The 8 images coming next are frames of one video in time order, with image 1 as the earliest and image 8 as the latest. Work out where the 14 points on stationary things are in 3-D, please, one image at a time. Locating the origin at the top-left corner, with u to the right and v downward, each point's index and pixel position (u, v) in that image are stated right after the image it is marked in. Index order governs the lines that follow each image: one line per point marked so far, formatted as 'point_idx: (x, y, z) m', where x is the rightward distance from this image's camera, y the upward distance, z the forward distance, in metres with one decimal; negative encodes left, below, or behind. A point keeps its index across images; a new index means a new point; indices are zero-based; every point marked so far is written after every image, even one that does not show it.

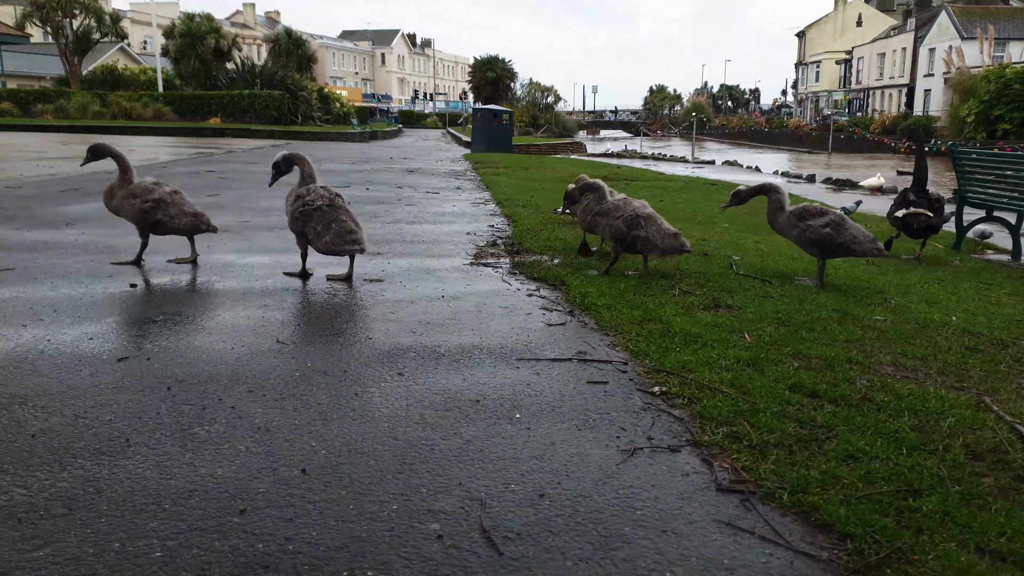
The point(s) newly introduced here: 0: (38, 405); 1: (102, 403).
0: (-2.2, -0.5, +3.6) m
1: (-1.9, -0.5, +3.7) m
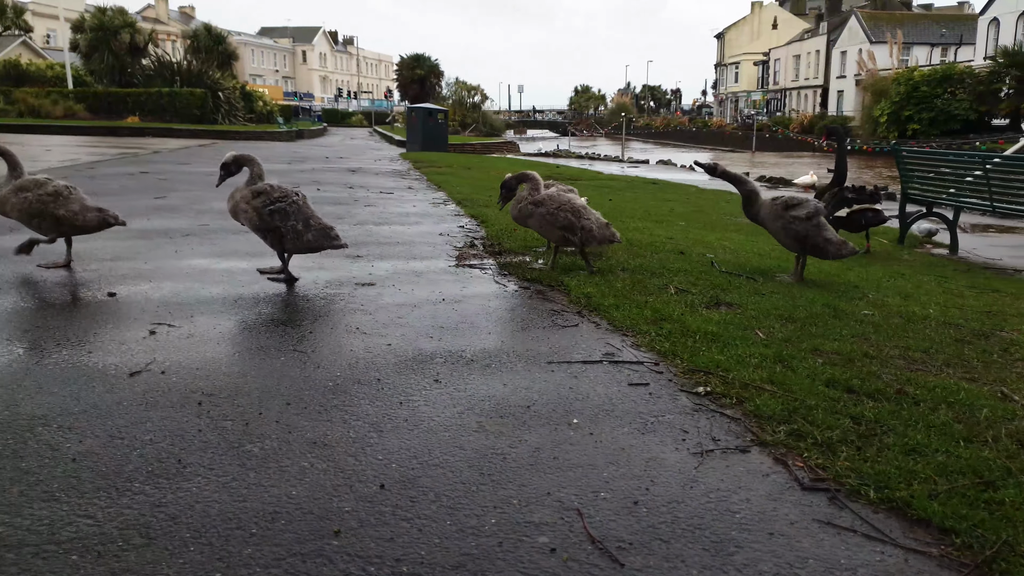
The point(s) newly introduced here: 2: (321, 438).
0: (-1.9, -0.6, +3.4) m
1: (-1.7, -0.6, +3.5) m
2: (-0.8, -0.6, +3.3) m
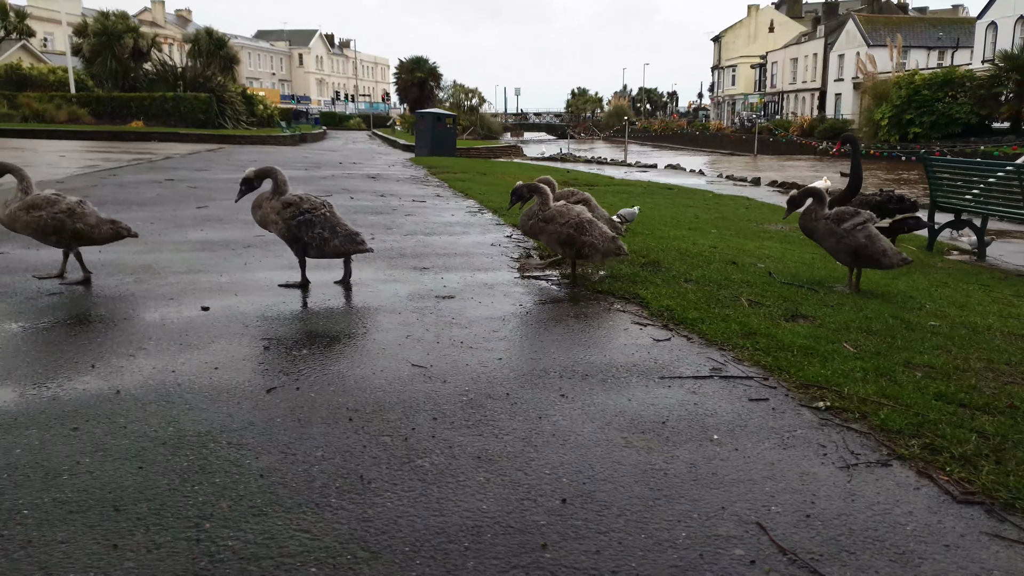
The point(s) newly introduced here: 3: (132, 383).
0: (-1.3, -0.7, +3.5) m
1: (-1.0, -0.7, +3.6) m
2: (-0.1, -0.7, +3.5) m
3: (-2.1, -0.5, +4.4) m
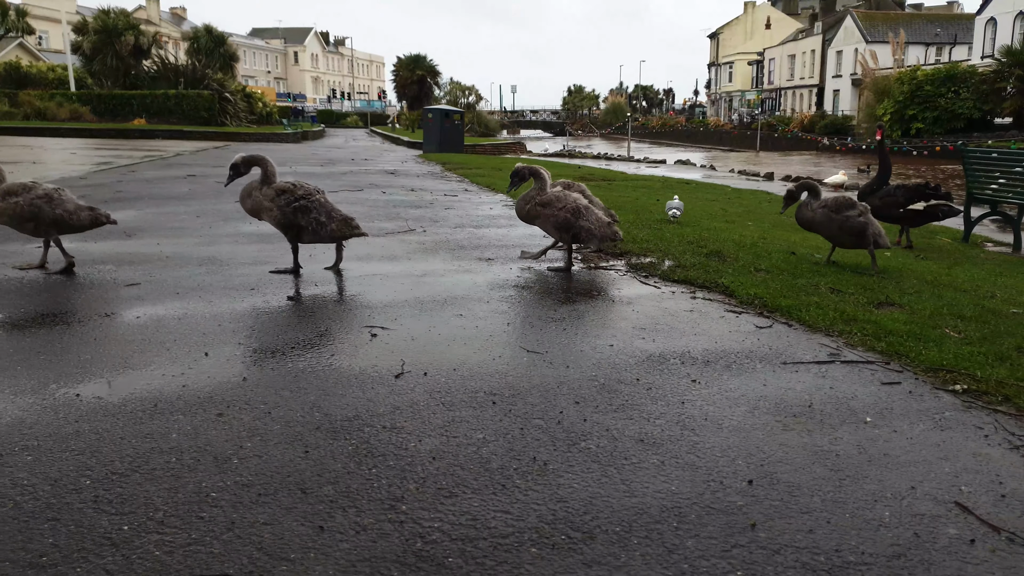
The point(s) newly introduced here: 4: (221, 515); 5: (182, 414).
0: (-0.5, -0.6, +3.5) m
1: (-0.3, -0.6, +3.6) m
2: (+0.6, -0.6, +3.4) m
3: (-1.4, -0.5, +4.4) m
4: (-1.0, -0.8, +2.7) m
5: (-1.5, -0.6, +3.6) m
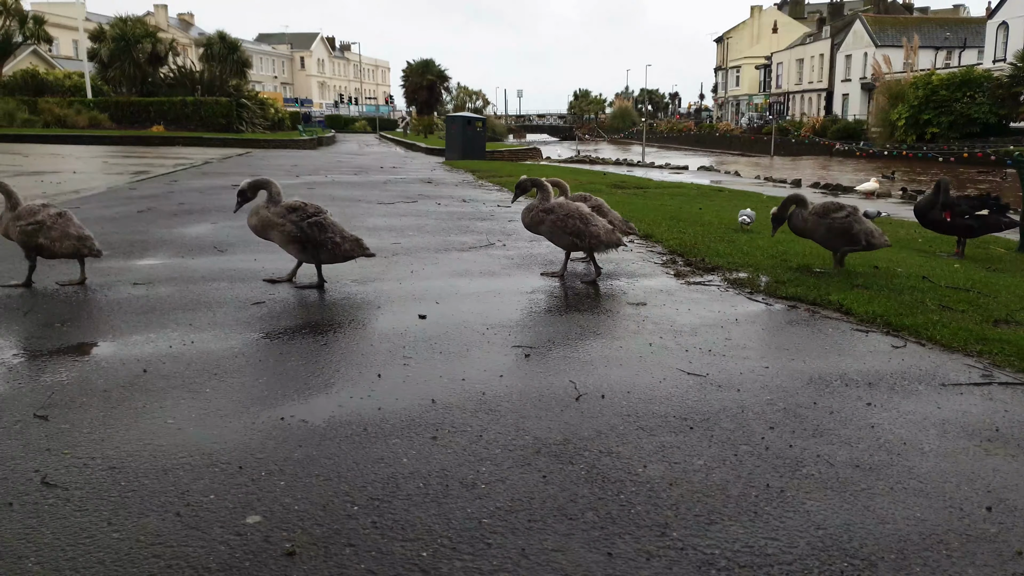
0: (+0.4, -0.8, +3.6) m
1: (+0.7, -0.7, +3.7) m
2: (+1.6, -0.8, +3.6) m
3: (-0.5, -0.6, +4.5) m
4: (0.0, -0.9, +2.8) m
5: (-0.5, -0.7, +3.8) m
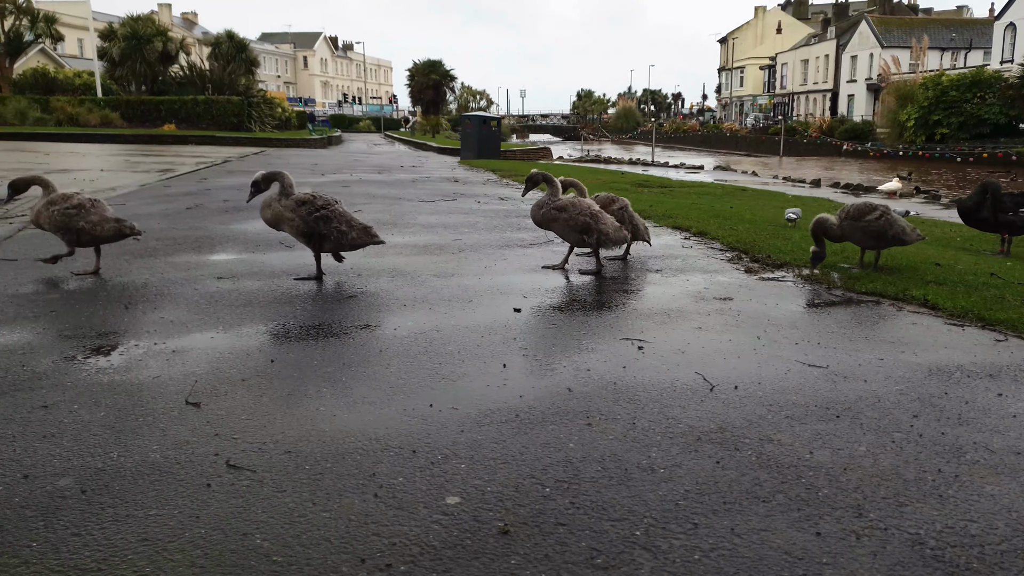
0: (+1.2, -0.7, +3.7) m
1: (+1.5, -0.7, +3.8) m
2: (+2.3, -0.7, +3.6) m
3: (+0.3, -0.5, +4.6) m
4: (+0.7, -0.9, +2.9) m
5: (+0.2, -0.7, +3.9) m
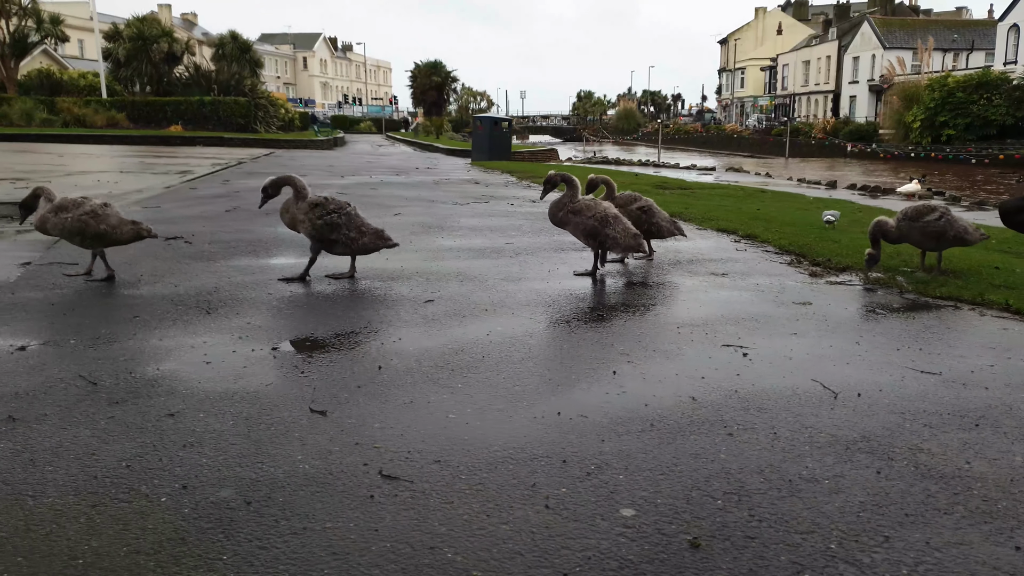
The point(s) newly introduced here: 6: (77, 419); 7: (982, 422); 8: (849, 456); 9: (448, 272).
0: (+1.9, -0.7, +3.6) m
1: (+2.1, -0.7, +3.7) m
2: (+3.0, -0.8, +3.6) m
3: (+1.0, -0.6, +4.5) m
4: (+1.4, -0.9, +2.8) m
5: (+0.9, -0.7, +3.8) m
6: (-2.2, -0.7, +4.0) m
7: (+2.4, -0.7, +4.0) m
8: (+1.5, -0.8, +3.5) m
9: (-0.7, +0.2, +8.1) m
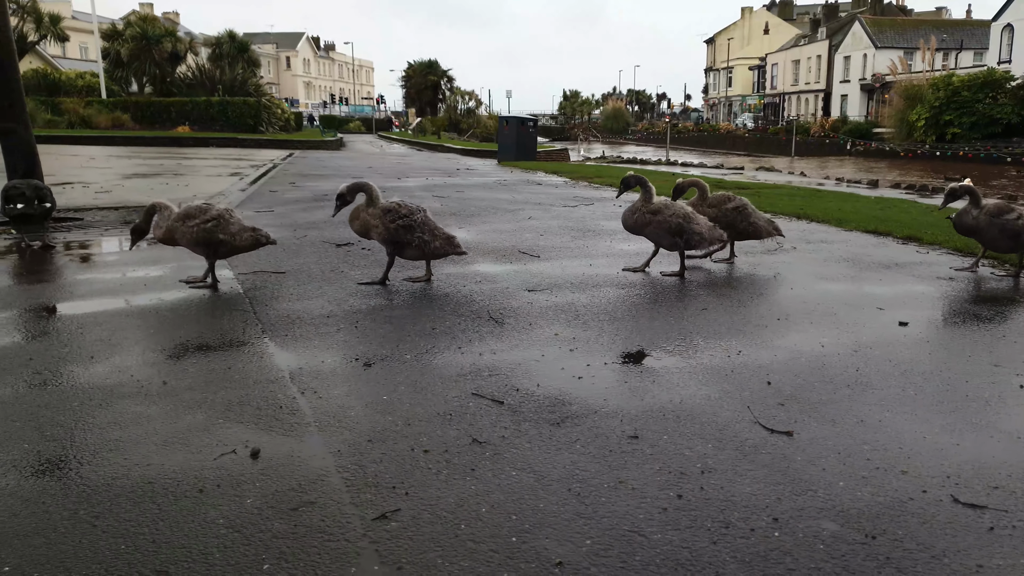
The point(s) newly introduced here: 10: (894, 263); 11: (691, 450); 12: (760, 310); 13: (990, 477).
0: (+4.2, -0.8, +3.5) m
1: (+4.5, -0.8, +3.6) m
2: (+5.4, -0.8, +3.5) m
3: (+3.3, -0.6, +4.4) m
4: (+3.8, -1.0, +2.7) m
5: (+3.3, -0.8, +3.6) m
6: (+0.2, -0.7, +3.7) m
7: (+4.7, -0.7, +3.8) m
8: (+3.9, -0.8, +3.4) m
9: (+1.6, +0.1, +7.9) m
10: (+4.4, +0.3, +9.1) m
11: (+0.8, -0.8, +3.7) m
12: (+2.1, -0.2, +6.7) m
13: (+2.1, -0.8, +3.4) m
